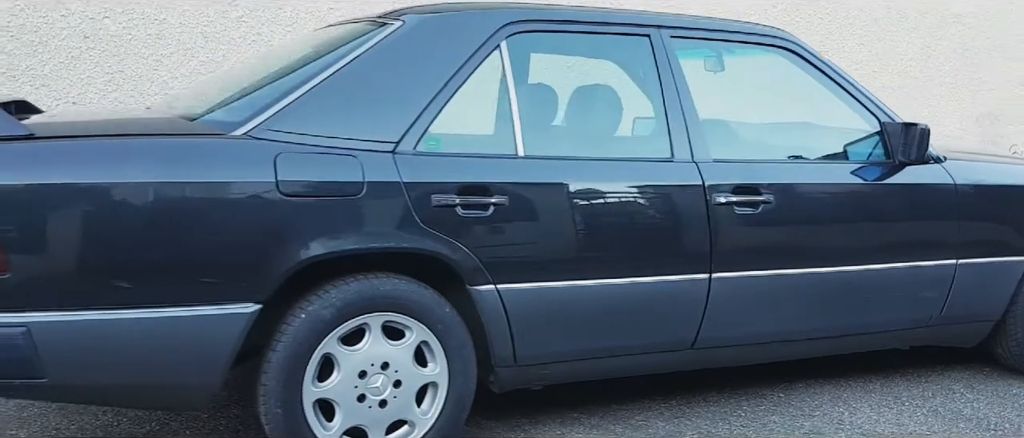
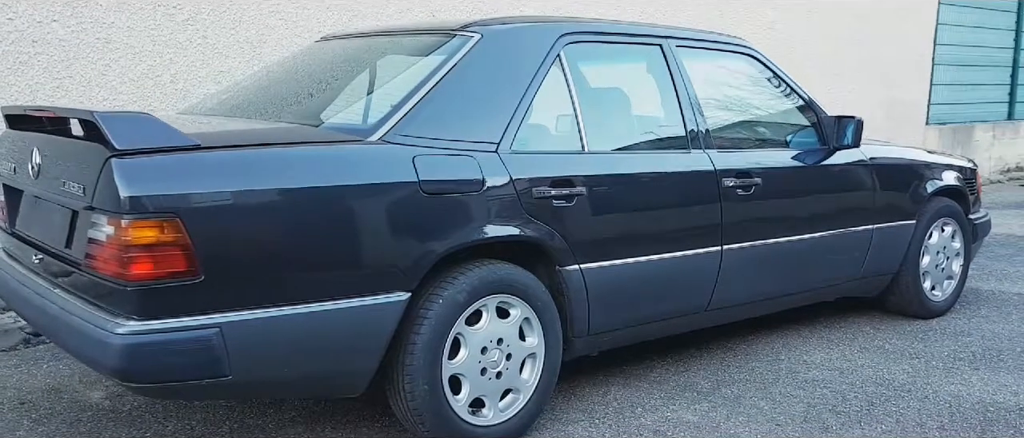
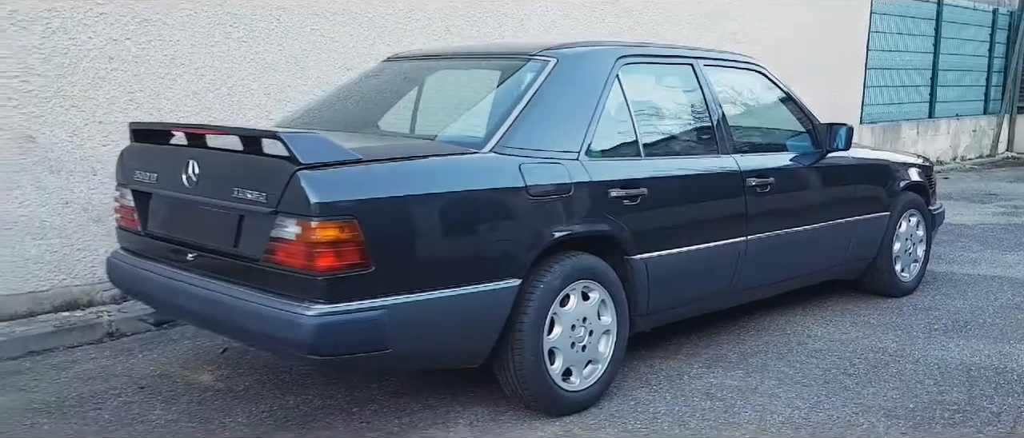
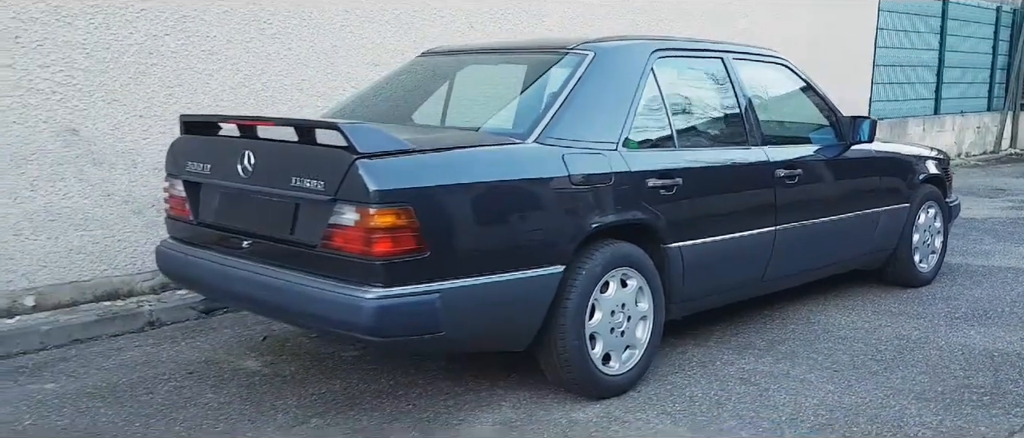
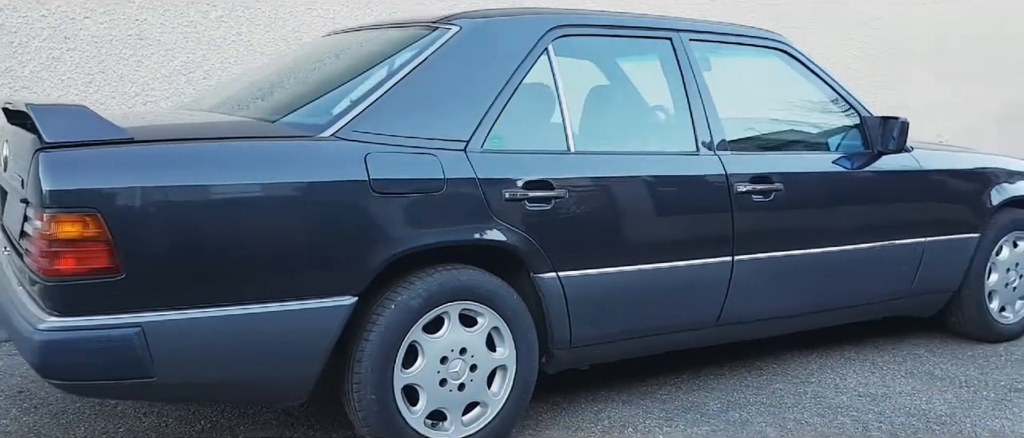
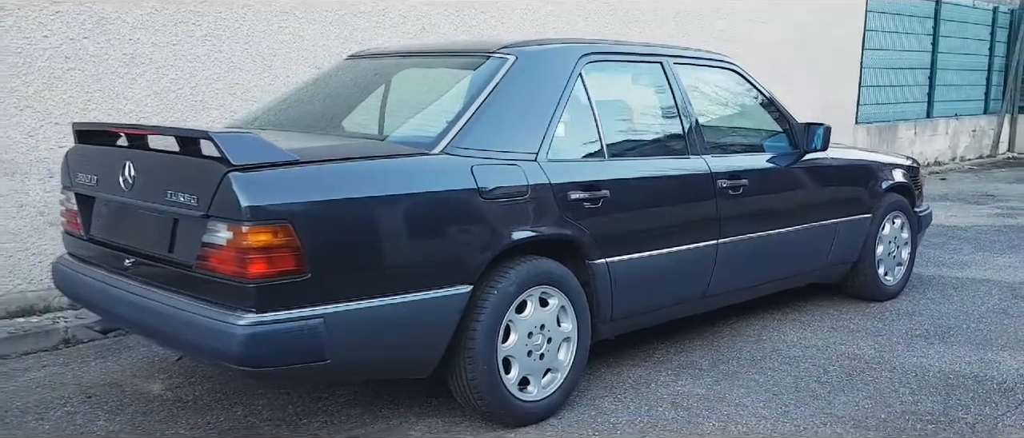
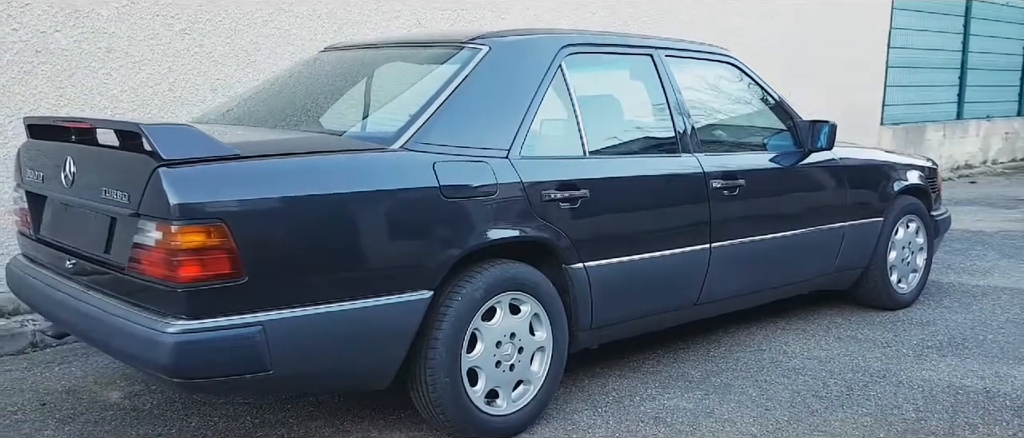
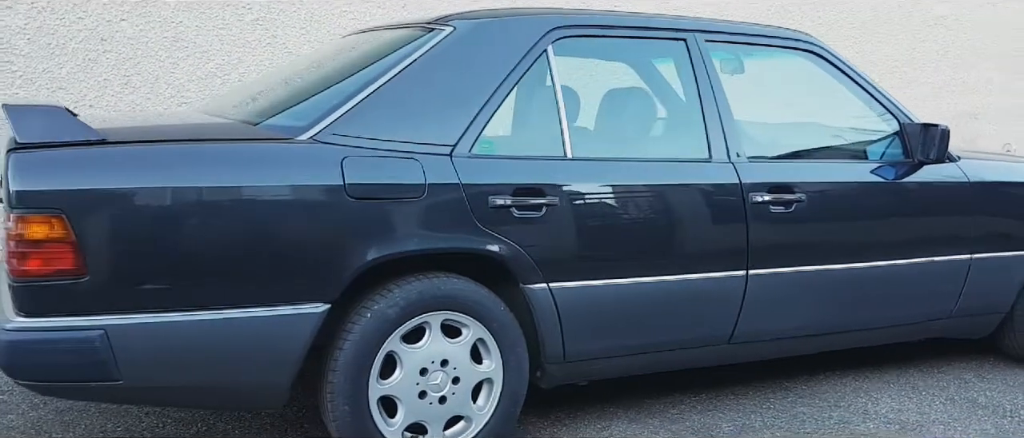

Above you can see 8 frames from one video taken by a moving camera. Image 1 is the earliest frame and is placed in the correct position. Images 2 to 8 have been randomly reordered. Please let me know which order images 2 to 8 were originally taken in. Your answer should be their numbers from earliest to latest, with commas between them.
8, 5, 2, 7, 6, 3, 4
